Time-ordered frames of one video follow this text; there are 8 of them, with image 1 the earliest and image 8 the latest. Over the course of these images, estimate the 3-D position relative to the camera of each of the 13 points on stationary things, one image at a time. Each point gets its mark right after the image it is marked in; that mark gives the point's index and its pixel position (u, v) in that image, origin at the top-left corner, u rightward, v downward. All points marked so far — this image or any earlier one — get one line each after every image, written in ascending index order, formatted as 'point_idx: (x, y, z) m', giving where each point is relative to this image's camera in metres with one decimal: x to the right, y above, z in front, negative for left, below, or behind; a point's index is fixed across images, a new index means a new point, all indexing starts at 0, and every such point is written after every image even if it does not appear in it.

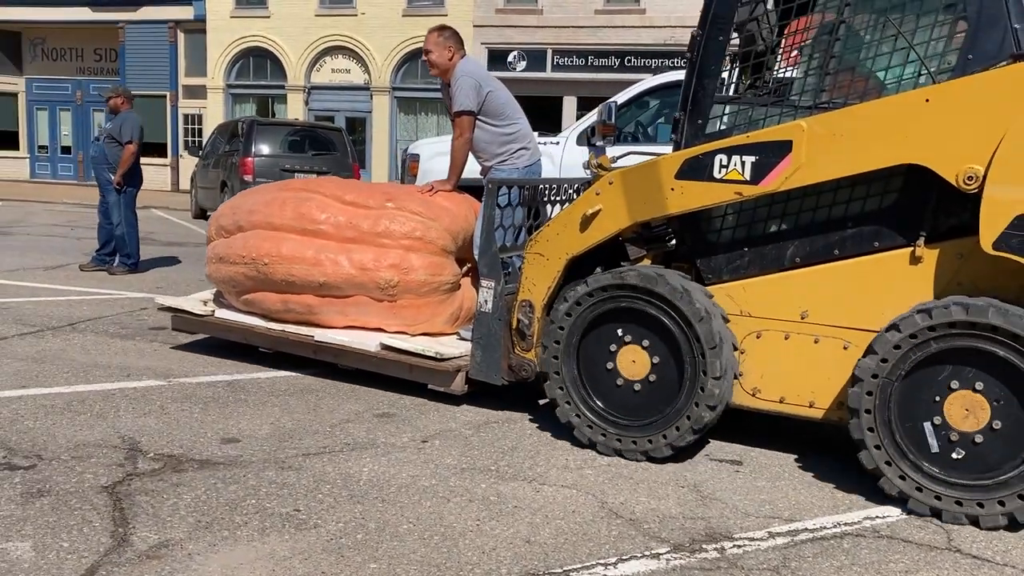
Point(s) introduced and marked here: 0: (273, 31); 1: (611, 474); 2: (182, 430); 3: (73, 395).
0: (-5.0, +5.4, +19.2) m
1: (+0.4, -0.7, +3.4) m
2: (-1.3, -0.6, +3.7) m
3: (-2.0, -0.5, +4.1) m
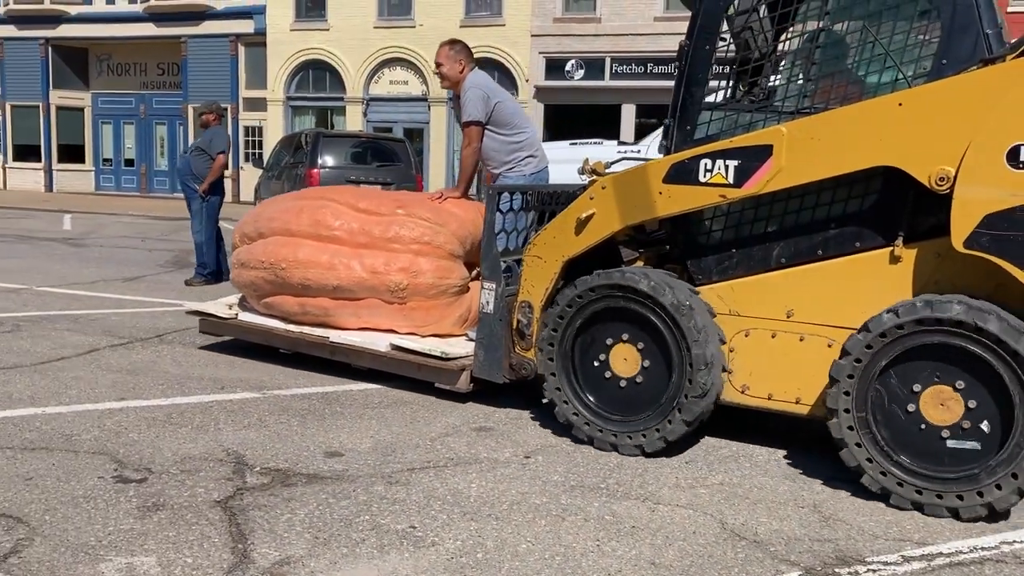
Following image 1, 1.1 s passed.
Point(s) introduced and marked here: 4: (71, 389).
0: (-3.8, +5.1, +19.4) m
1: (+0.8, -0.7, +3.3) m
2: (-0.9, -0.6, +3.7) m
3: (-1.5, -0.5, +4.2) m
4: (-2.1, -0.5, +4.4) m
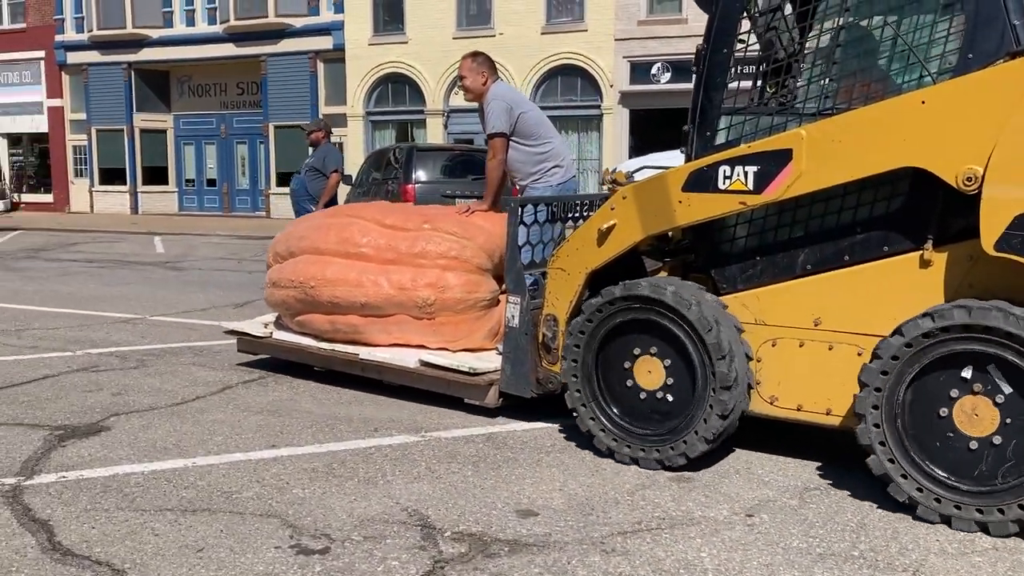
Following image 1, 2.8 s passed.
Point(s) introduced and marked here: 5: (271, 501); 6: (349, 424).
0: (-2.1, +4.8, +19.2) m
1: (+1.5, -0.8, +2.8) m
2: (-0.2, -0.8, +3.3) m
3: (-0.8, -0.7, +3.8) m
4: (-1.3, -0.7, +4.1) m
5: (-0.9, -0.8, +3.3) m
6: (-0.7, -0.6, +4.2) m
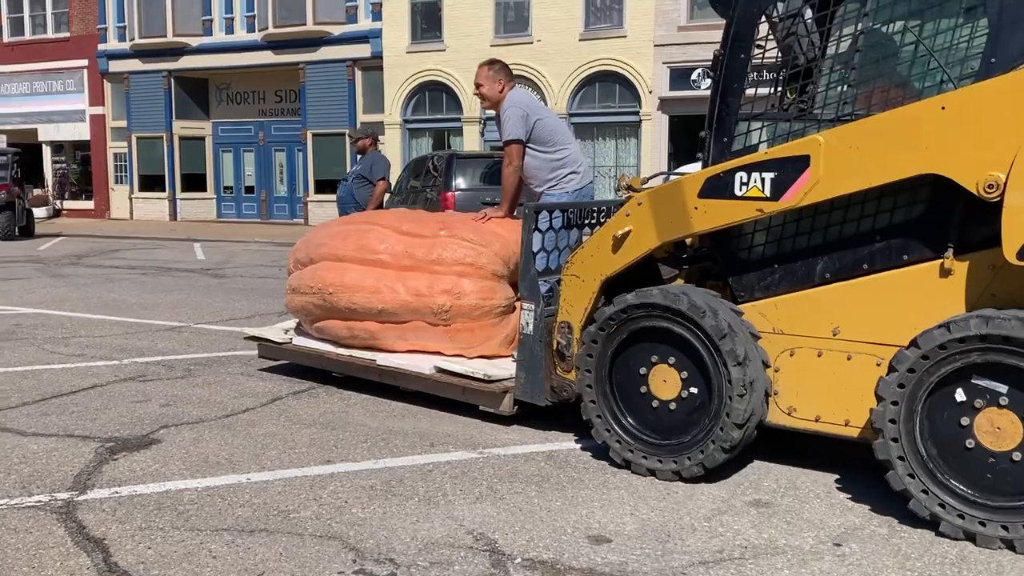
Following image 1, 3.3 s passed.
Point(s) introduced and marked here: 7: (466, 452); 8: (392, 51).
0: (-1.3, +4.7, +19.1) m
1: (+1.7, -0.9, +2.6) m
2: (+0.1, -0.8, +3.2) m
3: (-0.5, -0.7, +3.6) m
4: (-1.0, -0.7, +4.0) m
5: (-0.6, -0.8, +3.2) m
6: (-0.5, -0.7, +4.1) m
7: (-0.2, -0.7, +3.9) m
8: (-2.6, +5.1, +19.8) m
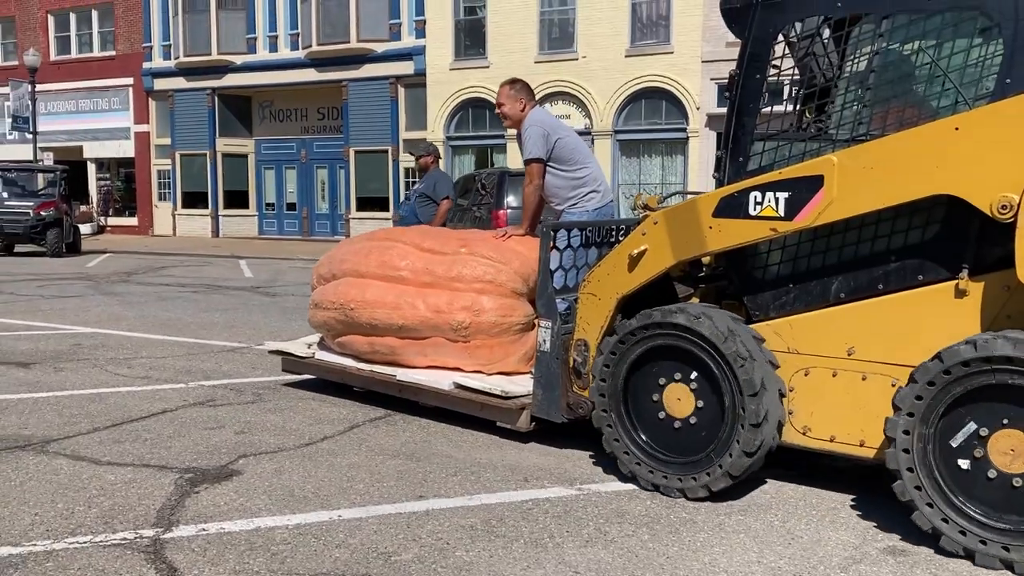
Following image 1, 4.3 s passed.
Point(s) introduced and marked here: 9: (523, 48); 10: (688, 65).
0: (-0.4, +4.3, +19.0) m
1: (+2.1, -1.0, +2.3) m
2: (+0.5, -0.9, +2.9) m
3: (-0.1, -0.8, +3.4) m
4: (-0.6, -0.8, +3.8) m
5: (-0.2, -0.9, +2.9) m
6: (-0.1, -0.8, +3.9) m
7: (+0.2, -0.8, +3.7) m
8: (-1.7, +4.7, +19.8) m
9: (+0.2, +4.9, +18.8) m
10: (+3.2, +4.0, +16.6) m
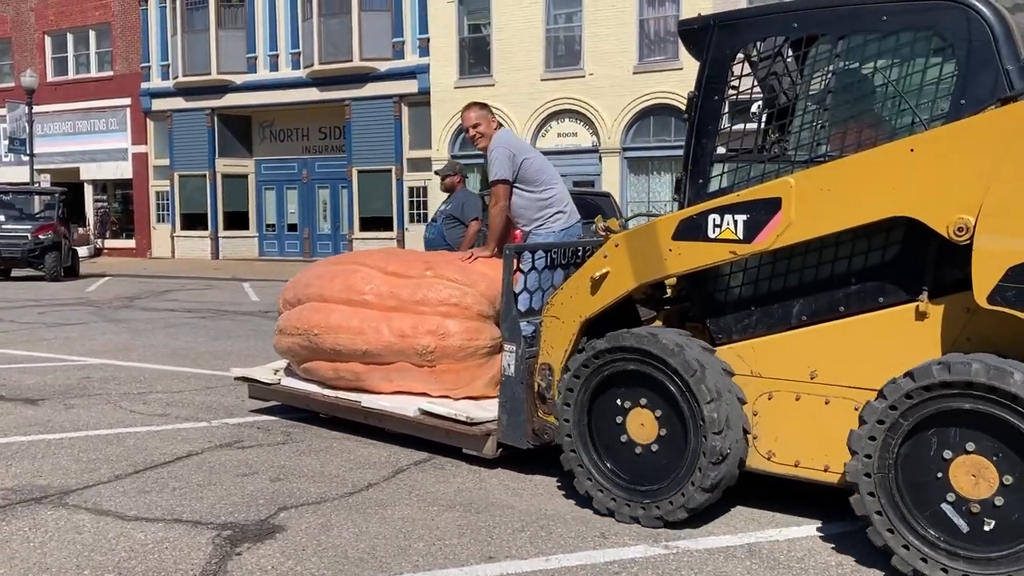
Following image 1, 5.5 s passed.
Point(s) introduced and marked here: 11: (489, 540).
0: (-0.3, +3.9, +18.7) m
1: (+2.4, -1.1, +1.9) m
2: (+0.7, -1.0, +2.5) m
3: (+0.2, -1.0, +3.1) m
4: (-0.3, -0.9, +3.4) m
5: (0.0, -1.0, +2.6) m
6: (+0.2, -0.9, +3.5) m
7: (+0.5, -0.9, +3.3) m
8: (-1.5, +4.3, +19.5) m
9: (+0.3, +4.5, +18.6) m
10: (+3.4, +3.7, +16.3) m
11: (-0.1, -0.9, +3.4) m
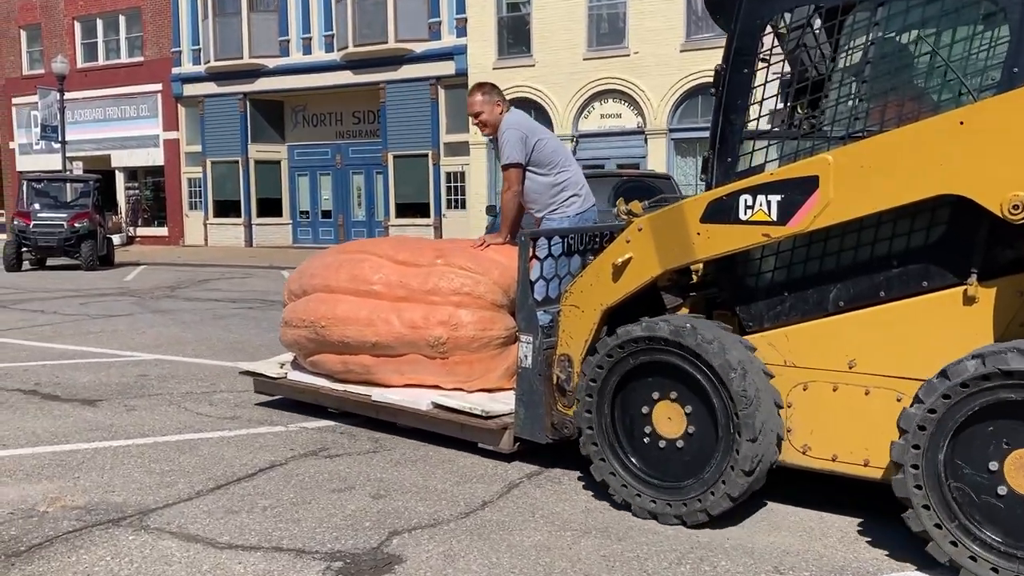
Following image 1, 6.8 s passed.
0: (+0.4, +4.1, +17.9) m
1: (+2.1, -1.0, +1.1) m
2: (+0.5, -1.0, +1.8) m
3: (-0.1, -0.9, +2.3) m
4: (-0.6, -0.9, +2.7) m
5: (-0.2, -1.0, +1.8) m
6: (0.0, -0.9, +2.8) m
7: (+0.3, -0.9, +2.6) m
8: (-0.8, +4.5, +18.8) m
9: (+1.0, +4.8, +17.7) m
10: (+3.9, +3.9, +15.3) m
11: (-0.3, -0.9, +2.6) m
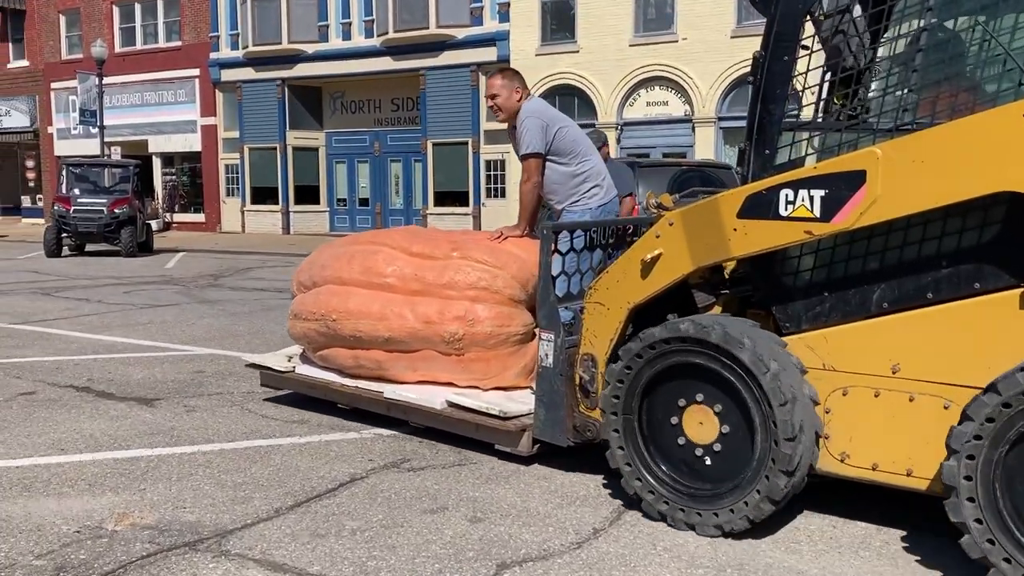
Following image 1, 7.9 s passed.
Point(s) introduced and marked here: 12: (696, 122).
0: (+1.1, +4.2, +17.3) m
1: (+1.7, -1.1, +0.4) m
2: (+0.1, -1.0, +1.2) m
3: (-0.4, -1.0, +1.8) m
4: (-0.8, -0.9, +2.2) m
5: (-0.6, -1.0, +1.3) m
6: (-0.3, -0.9, +2.2) m
7: (0.0, -0.9, +2.0) m
8: (0.0, +4.7, +18.2) m
9: (+1.7, +4.9, +17.1) m
10: (+4.4, +3.9, +14.5) m
11: (-0.6, -0.9, +2.1) m
12: (+3.9, +3.6, +19.8) m
